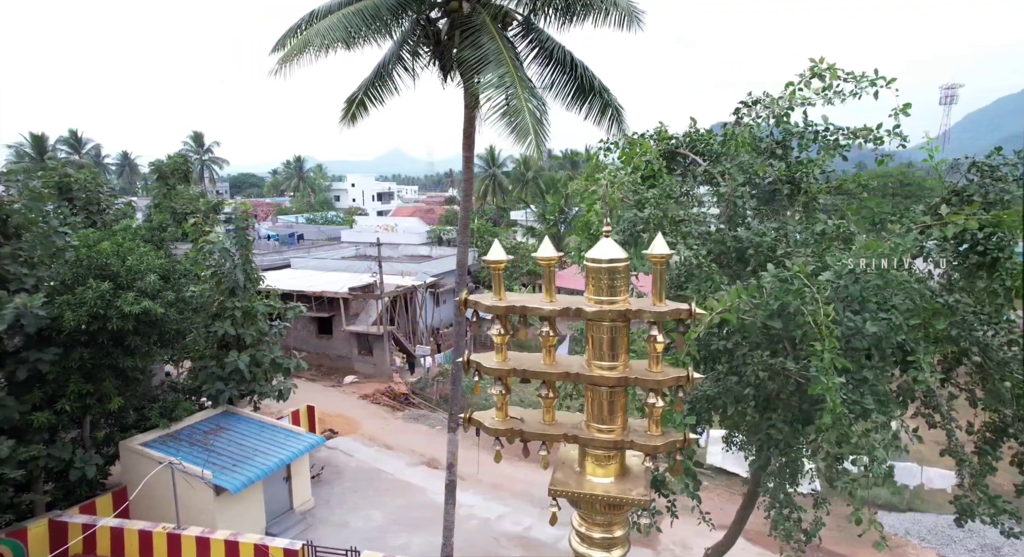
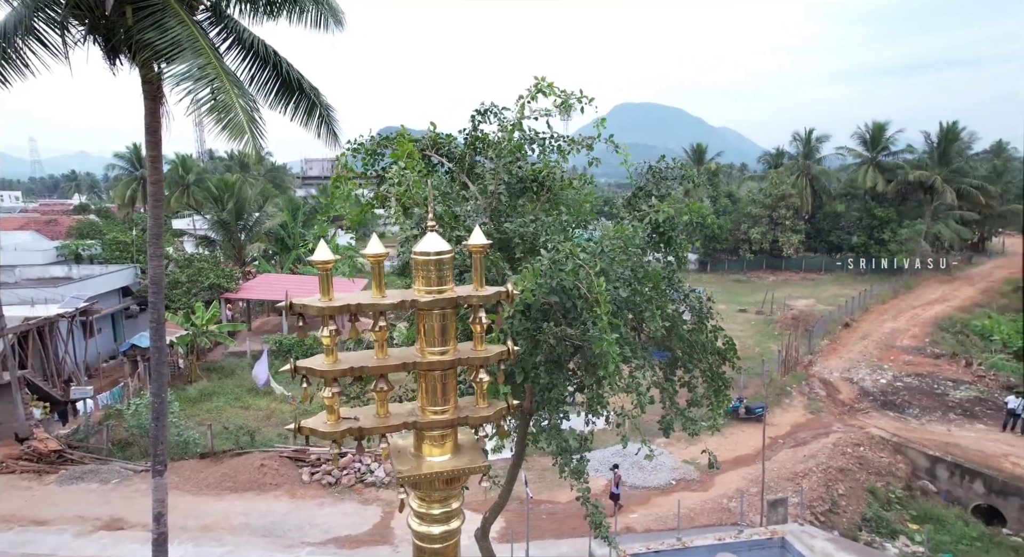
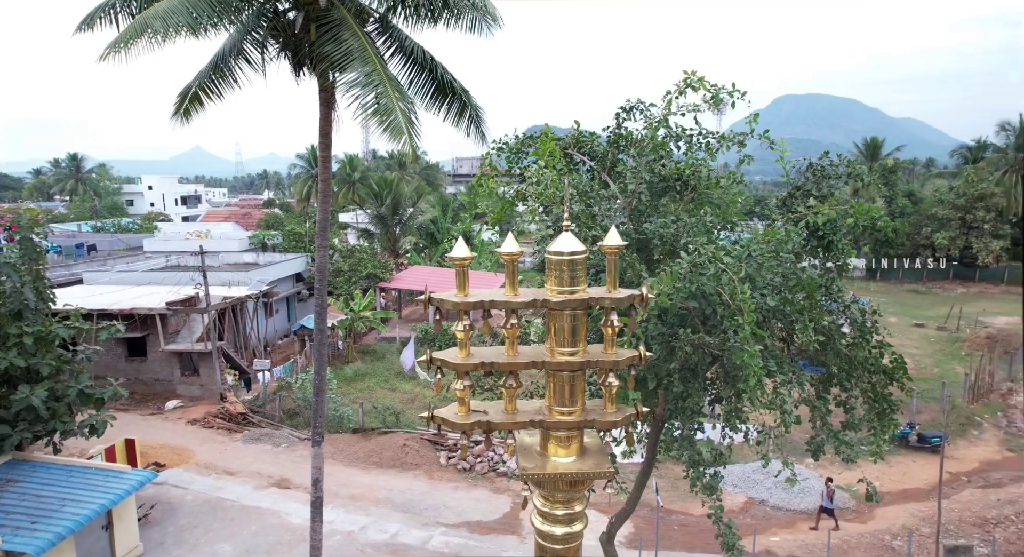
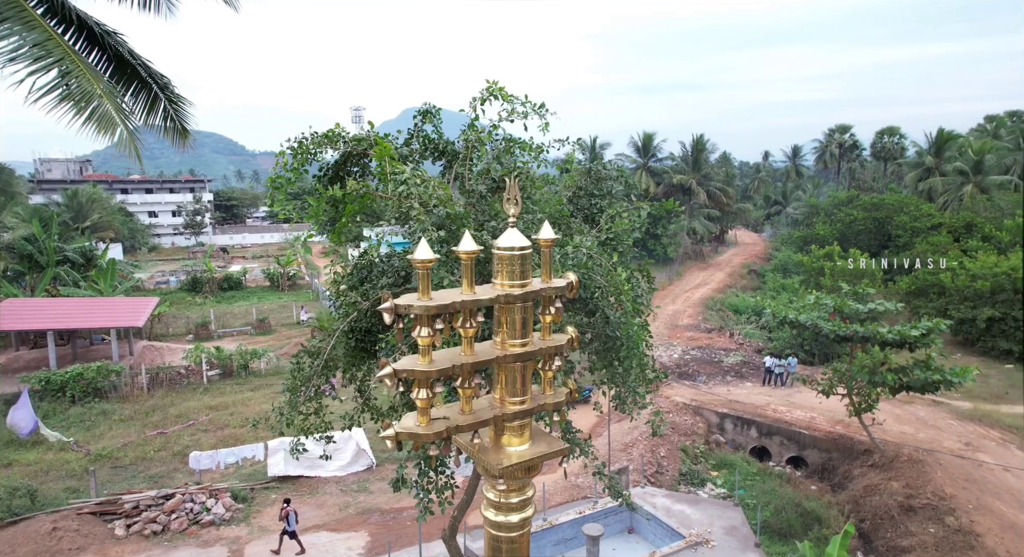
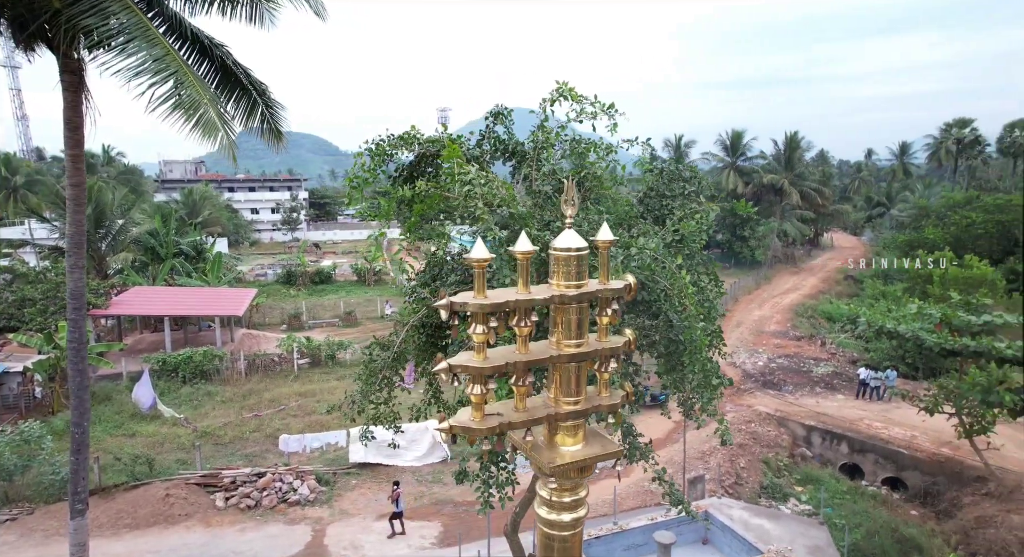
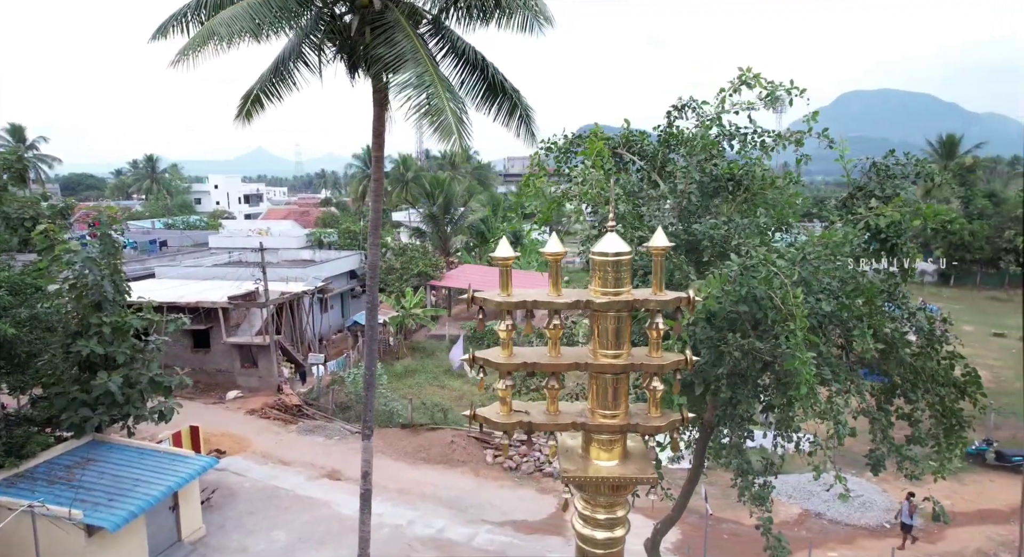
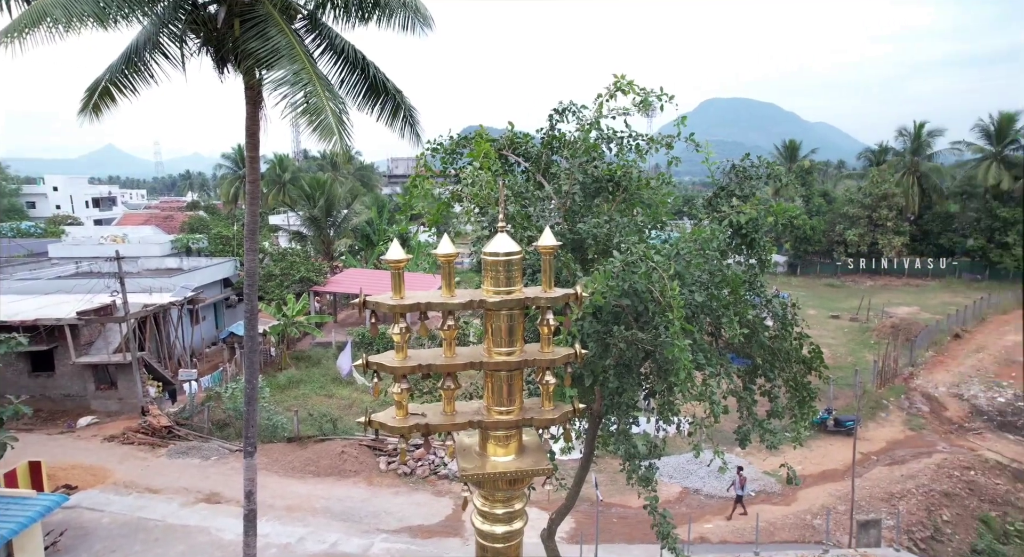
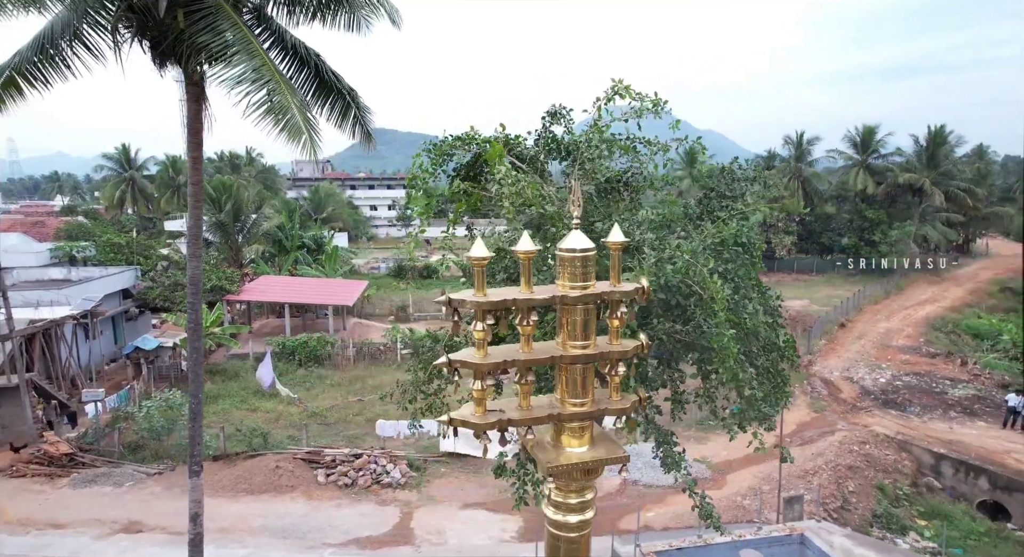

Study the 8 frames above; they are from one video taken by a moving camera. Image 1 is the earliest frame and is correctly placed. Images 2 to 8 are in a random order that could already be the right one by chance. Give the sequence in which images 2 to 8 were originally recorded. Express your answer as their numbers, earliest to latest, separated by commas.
6, 3, 7, 2, 8, 5, 4
